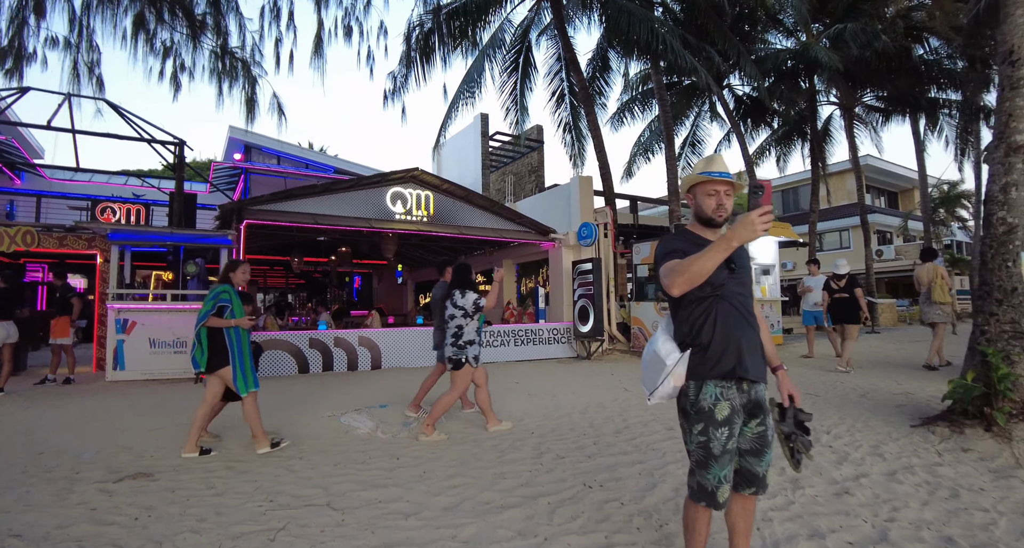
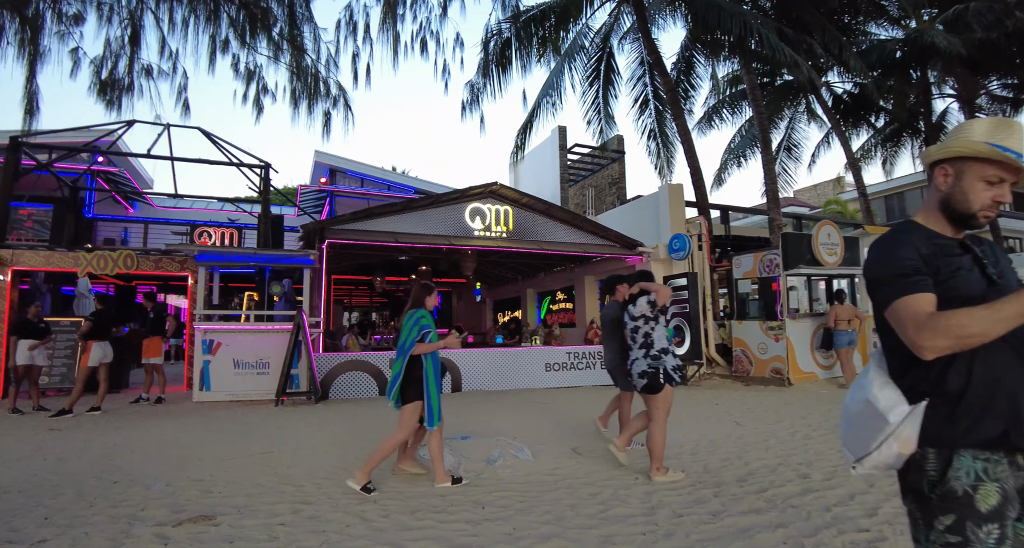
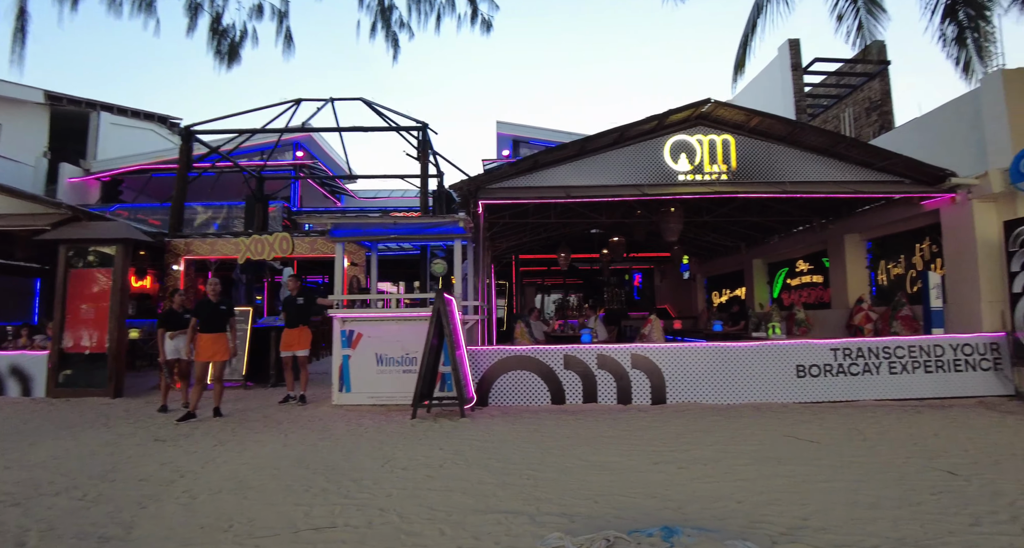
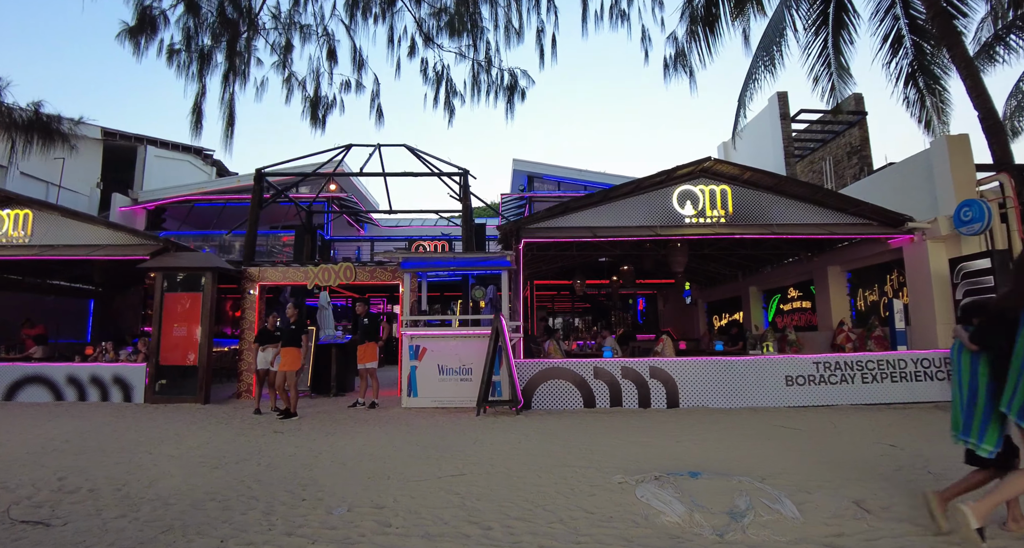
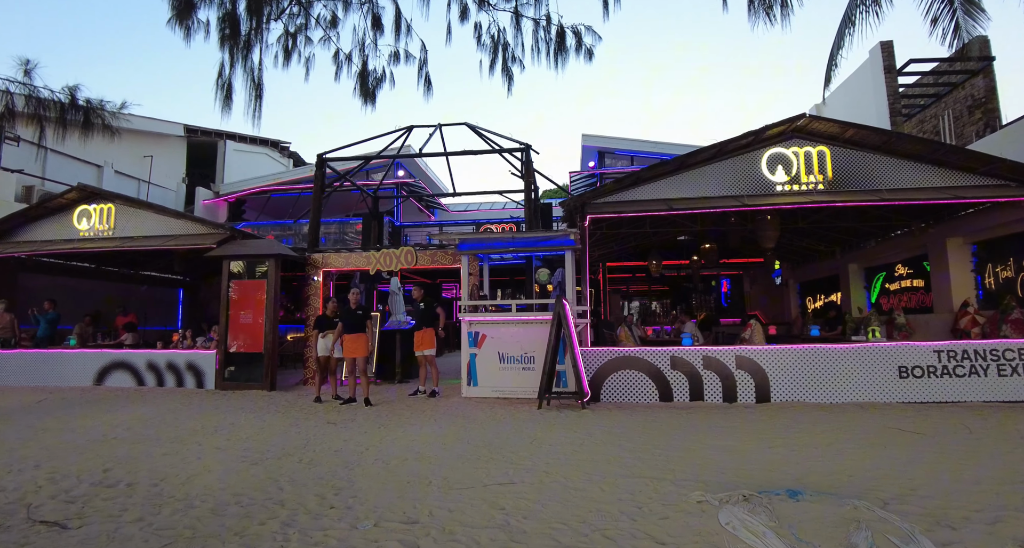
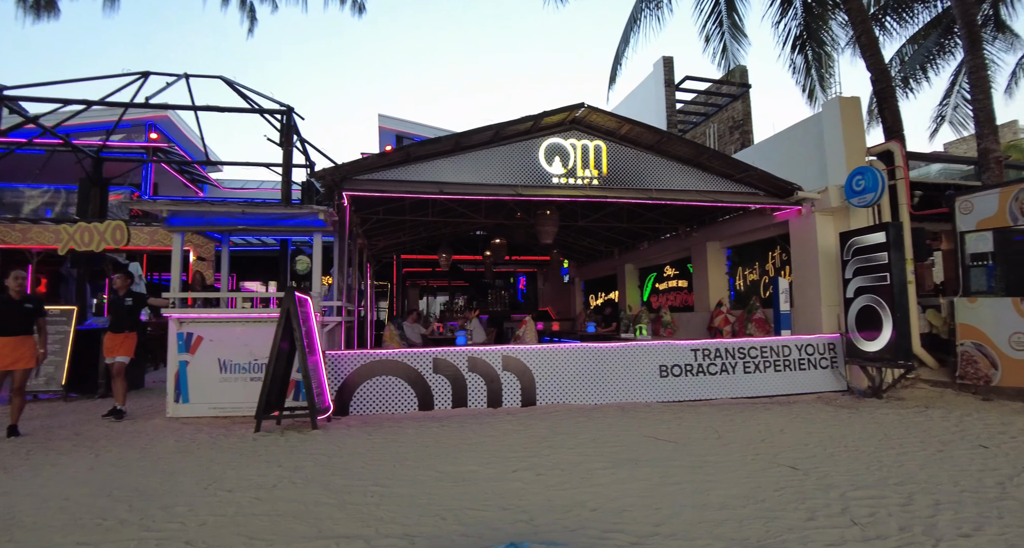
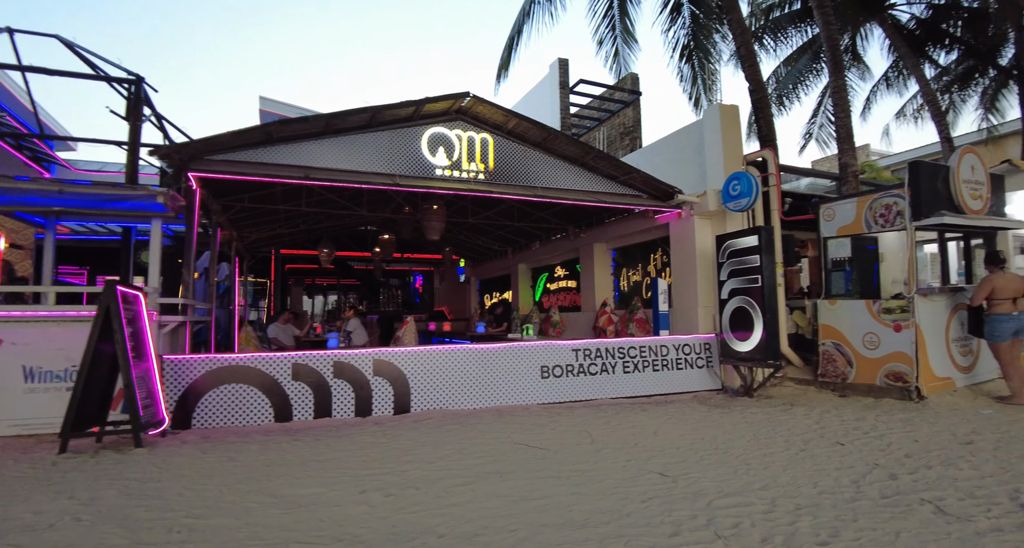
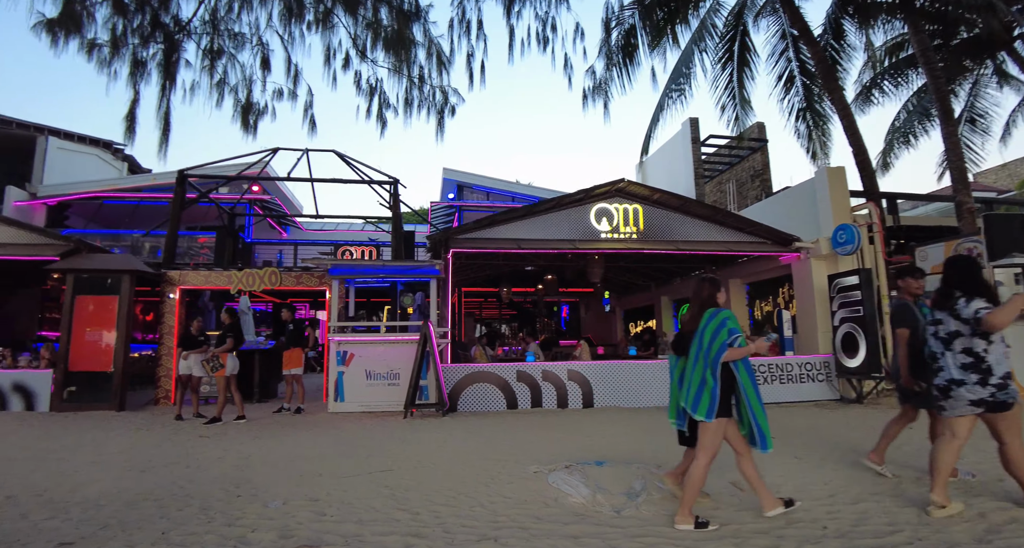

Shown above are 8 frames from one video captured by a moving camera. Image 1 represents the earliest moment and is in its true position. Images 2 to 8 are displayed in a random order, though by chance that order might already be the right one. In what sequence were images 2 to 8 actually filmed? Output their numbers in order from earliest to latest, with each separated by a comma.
2, 8, 4, 5, 3, 6, 7
